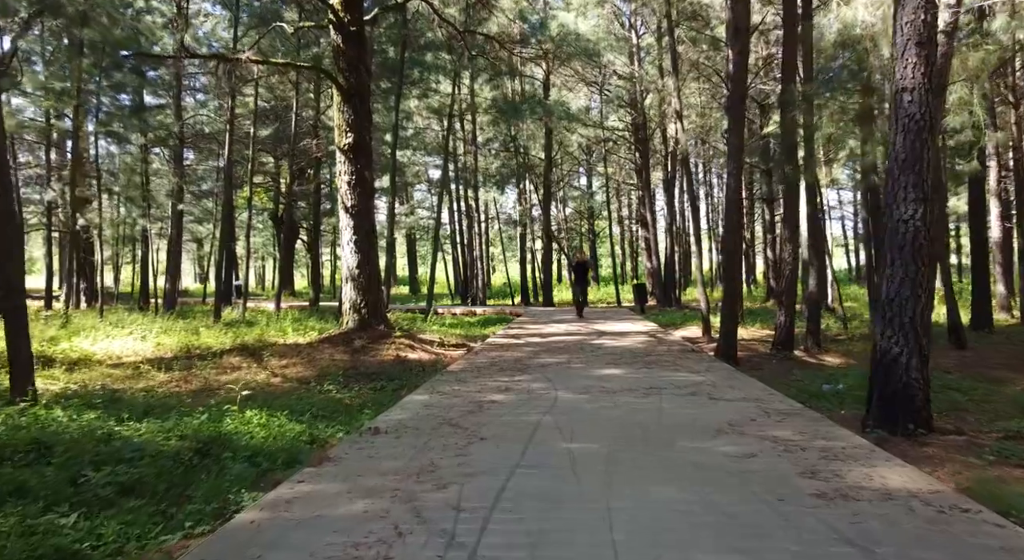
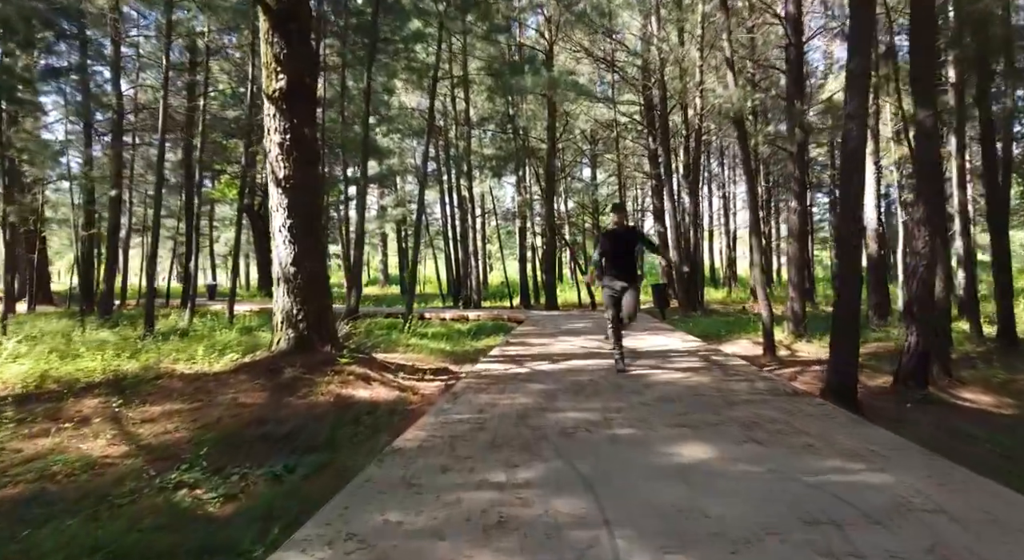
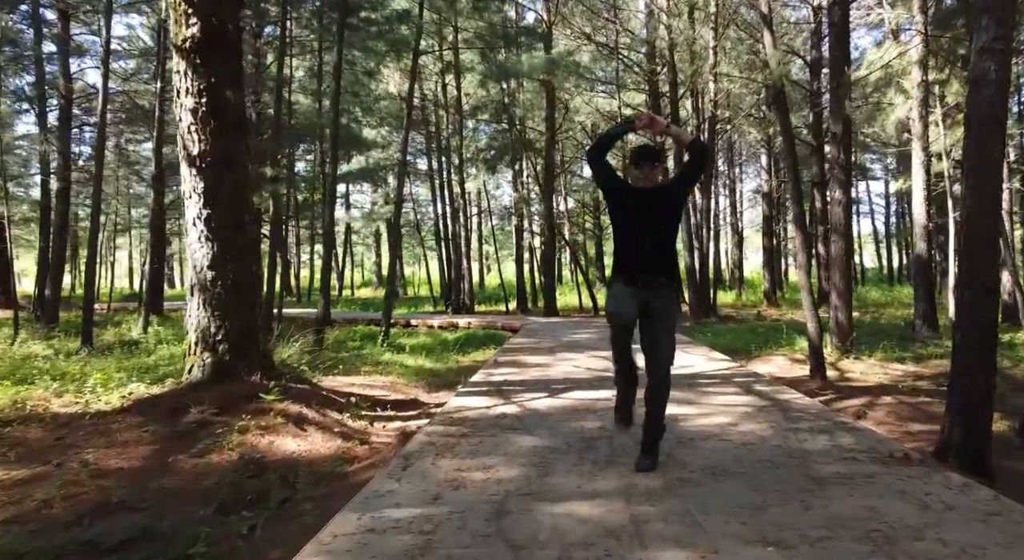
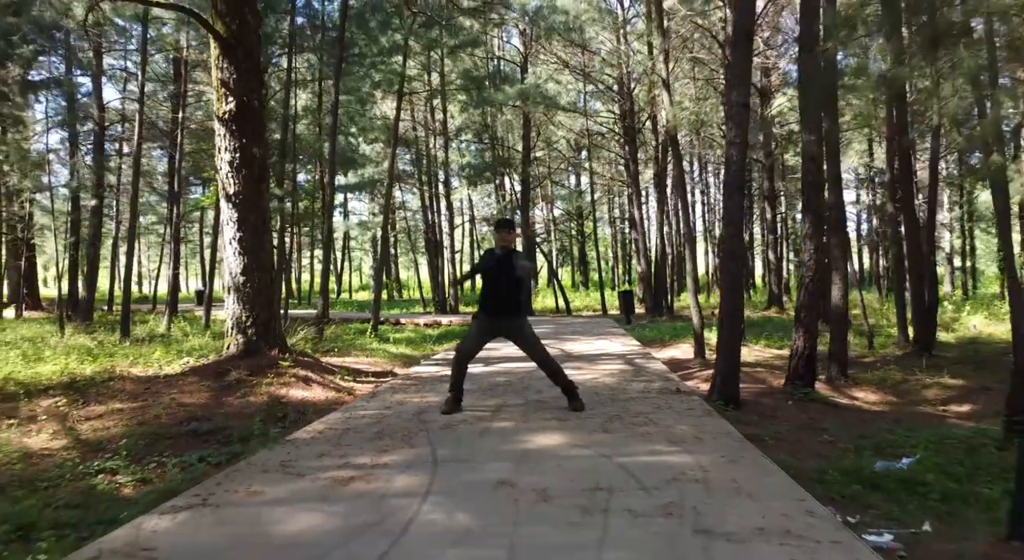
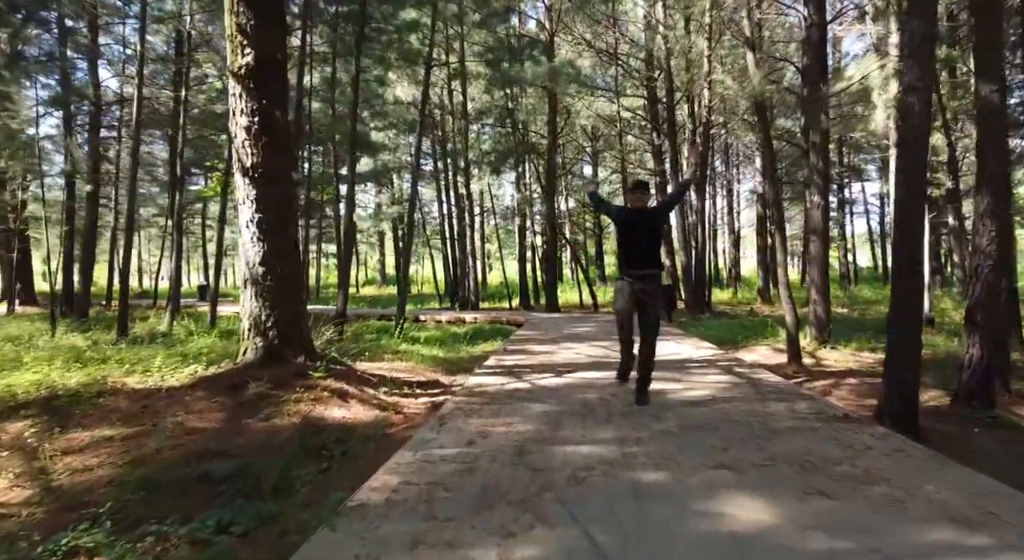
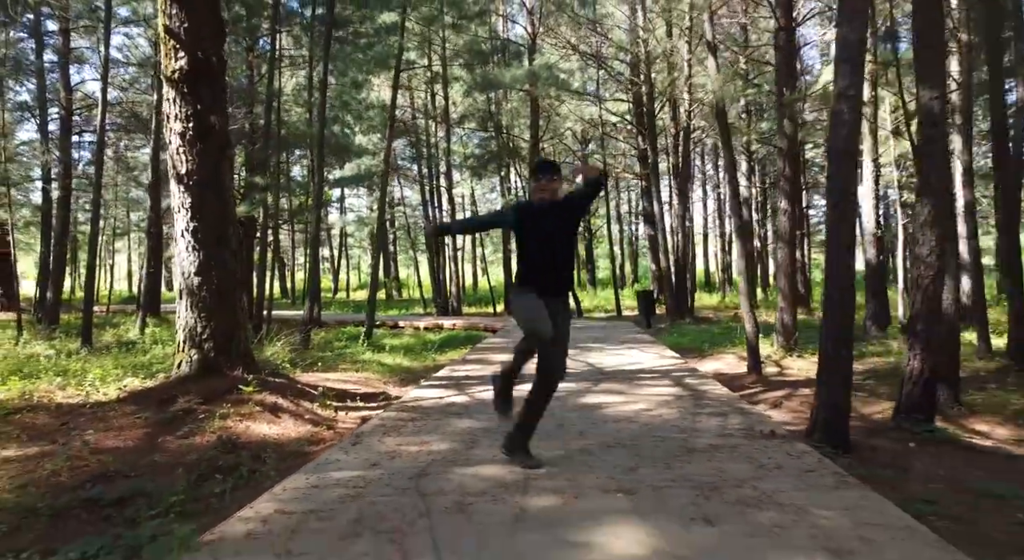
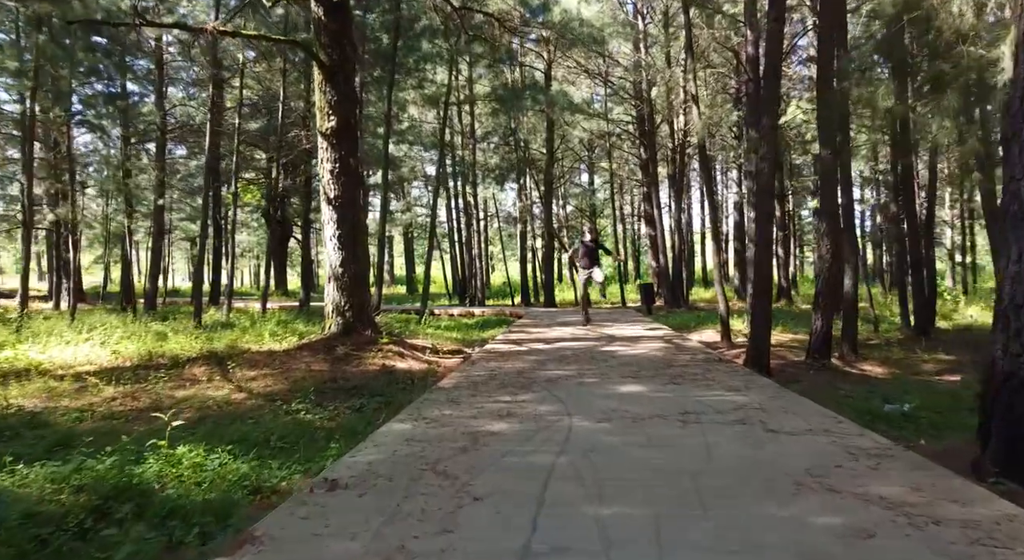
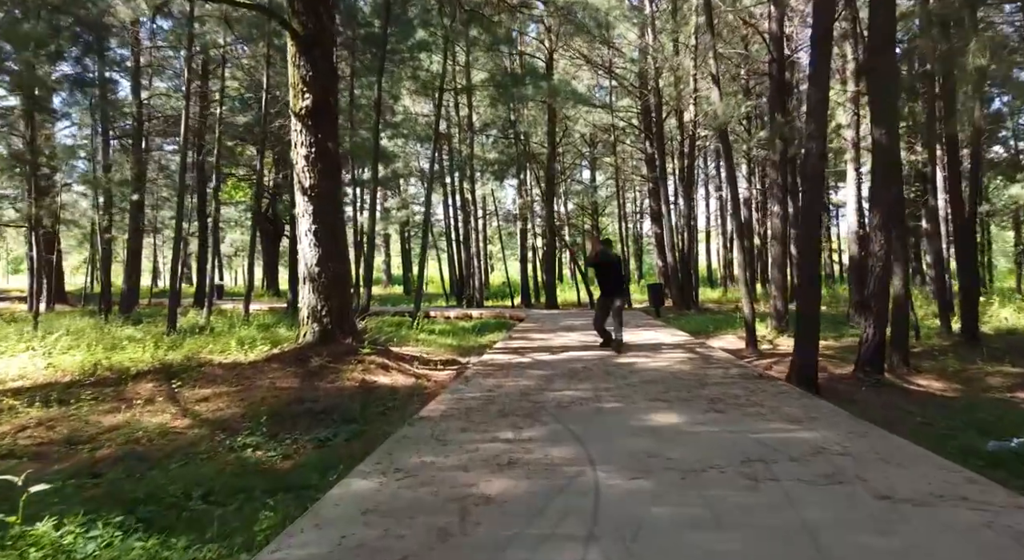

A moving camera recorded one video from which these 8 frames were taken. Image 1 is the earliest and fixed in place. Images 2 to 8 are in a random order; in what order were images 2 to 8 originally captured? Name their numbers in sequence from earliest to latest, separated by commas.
7, 8, 2, 5, 3, 6, 4
